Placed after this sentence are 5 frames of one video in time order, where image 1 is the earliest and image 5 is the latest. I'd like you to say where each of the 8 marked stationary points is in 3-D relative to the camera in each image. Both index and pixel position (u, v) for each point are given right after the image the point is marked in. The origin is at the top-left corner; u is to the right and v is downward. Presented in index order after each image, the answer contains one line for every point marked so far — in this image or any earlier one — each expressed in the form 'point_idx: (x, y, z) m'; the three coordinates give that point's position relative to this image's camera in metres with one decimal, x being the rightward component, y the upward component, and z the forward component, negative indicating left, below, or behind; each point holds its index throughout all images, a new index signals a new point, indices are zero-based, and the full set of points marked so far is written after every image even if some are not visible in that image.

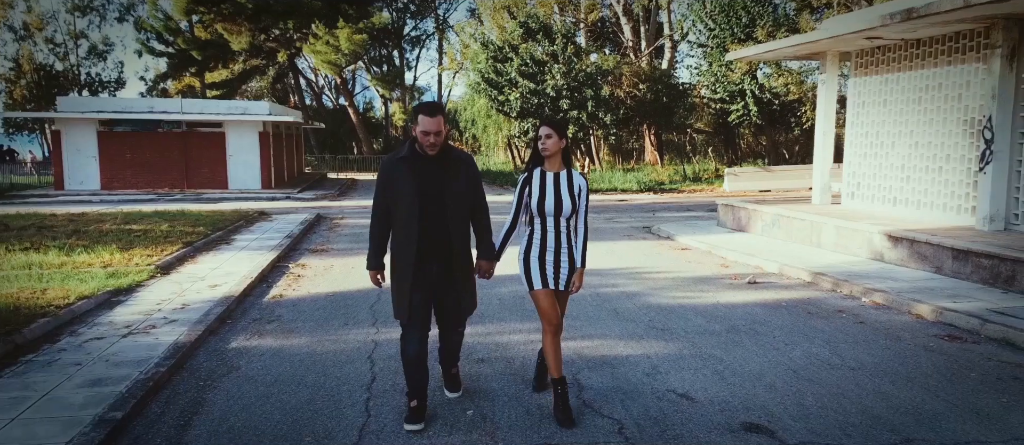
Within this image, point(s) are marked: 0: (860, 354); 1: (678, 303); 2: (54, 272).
0: (+2.9, -1.1, +5.4) m
1: (+1.8, -0.9, +7.2) m
2: (-5.4, -0.6, +7.9) m
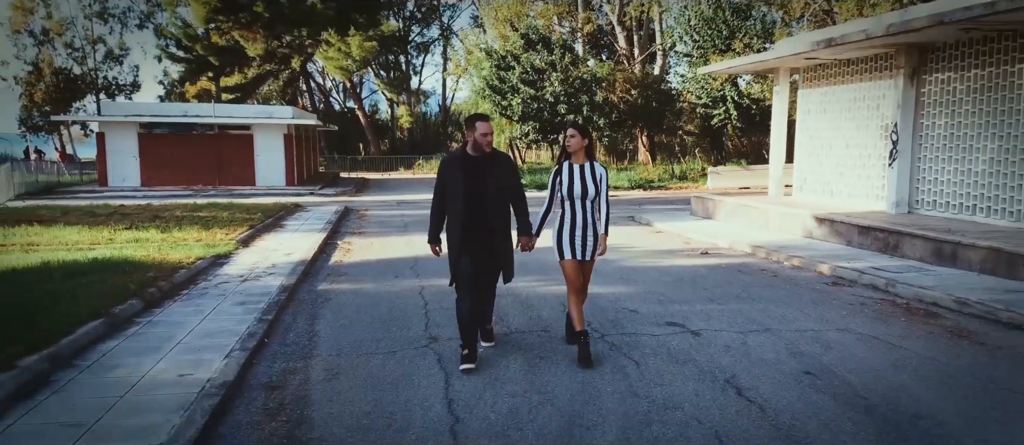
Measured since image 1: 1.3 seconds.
0: (+2.9, -0.8, +7.7) m
1: (+1.9, -0.6, +9.4) m
2: (-5.4, -0.3, +10.1) m
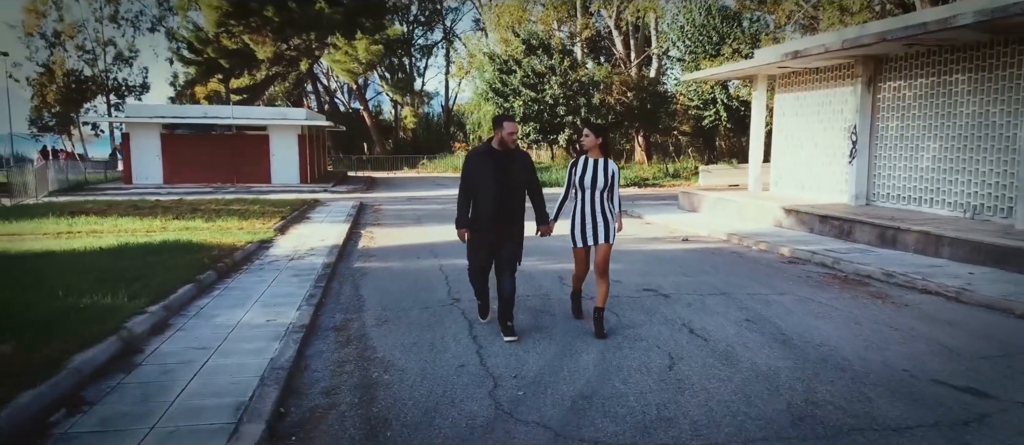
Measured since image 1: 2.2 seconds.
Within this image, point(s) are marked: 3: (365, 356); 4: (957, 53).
0: (+3.0, -0.6, +9.1) m
1: (+2.0, -0.4, +10.9) m
2: (-5.3, -0.1, +11.6) m
3: (-1.2, -1.1, +5.3) m
4: (+7.2, +2.7, +10.6) m
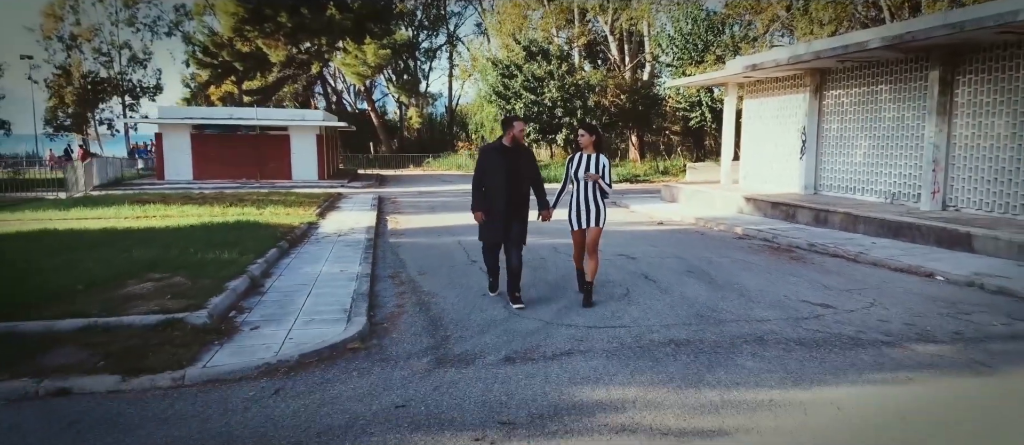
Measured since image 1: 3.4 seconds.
0: (+3.1, -0.3, +11.4) m
1: (+2.1, -0.1, +13.2) m
2: (-5.2, +0.2, +13.9) m
3: (-1.1, -0.8, +7.6) m
4: (+7.3, +3.1, +12.9) m
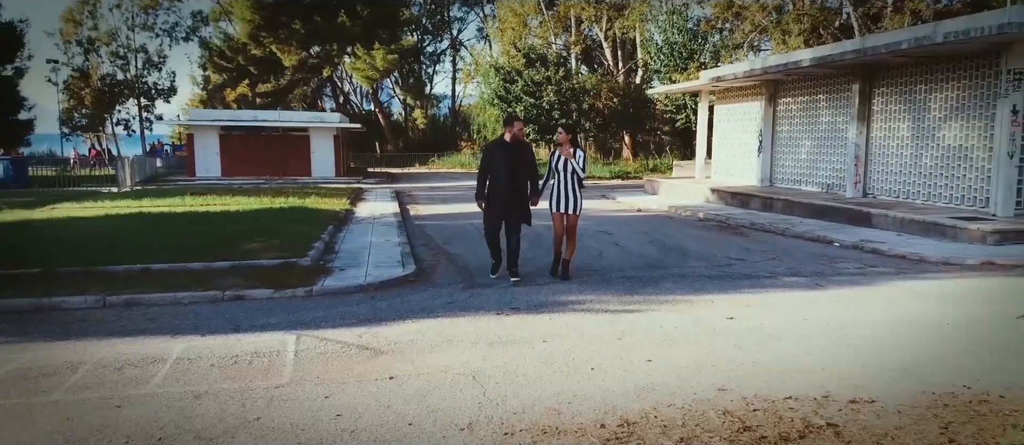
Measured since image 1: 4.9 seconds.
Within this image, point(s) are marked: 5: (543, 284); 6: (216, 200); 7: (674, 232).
0: (+3.1, 0.0, +14.1) m
1: (+2.1, +0.2, +15.9) m
2: (-5.2, +0.5, +16.6) m
3: (-1.1, -0.5, +10.3) m
4: (+7.3, +3.4, +15.6) m
5: (+0.4, -0.7, +7.7) m
6: (-8.0, +0.6, +17.5) m
7: (+3.1, -0.2, +12.5) m
